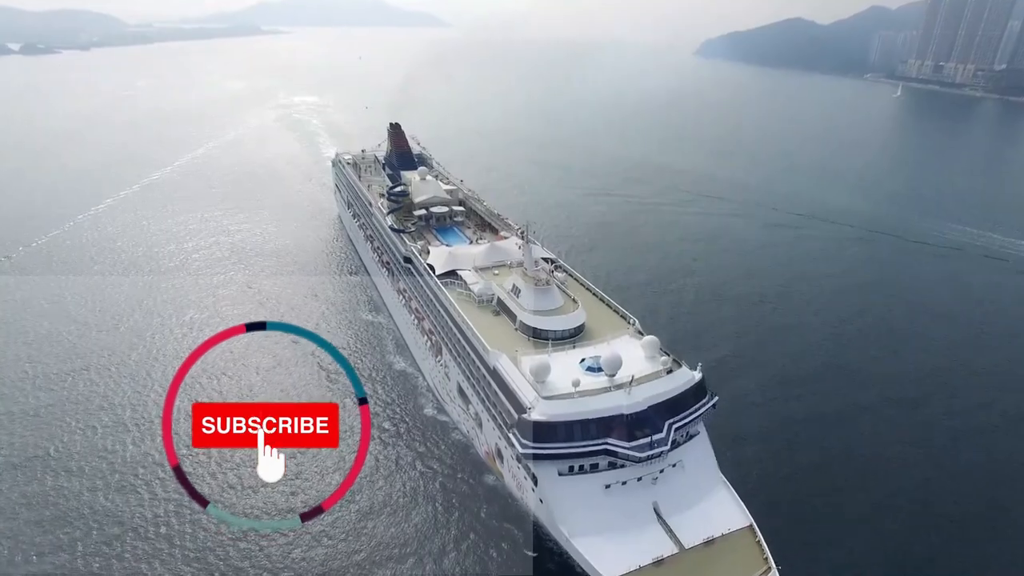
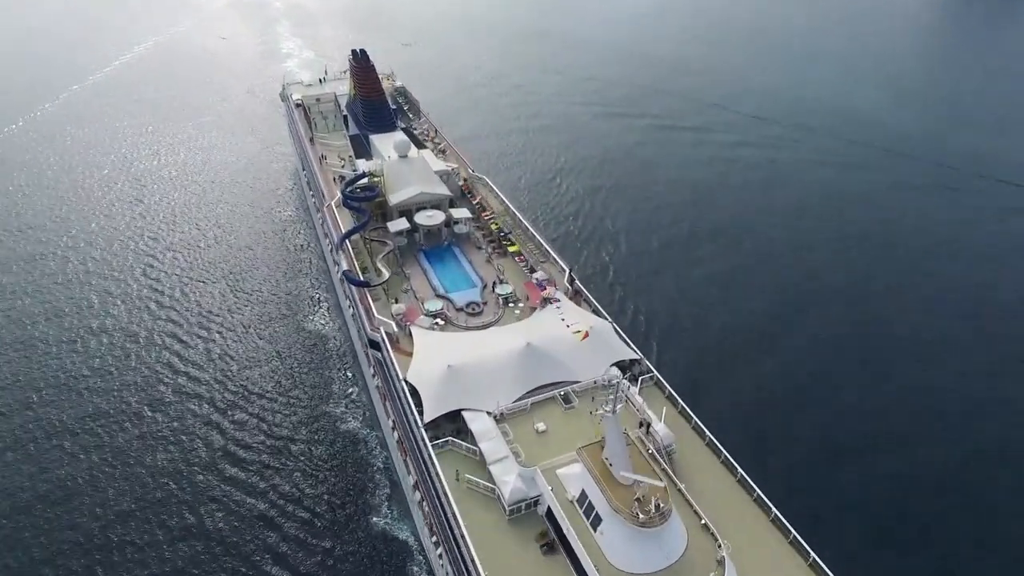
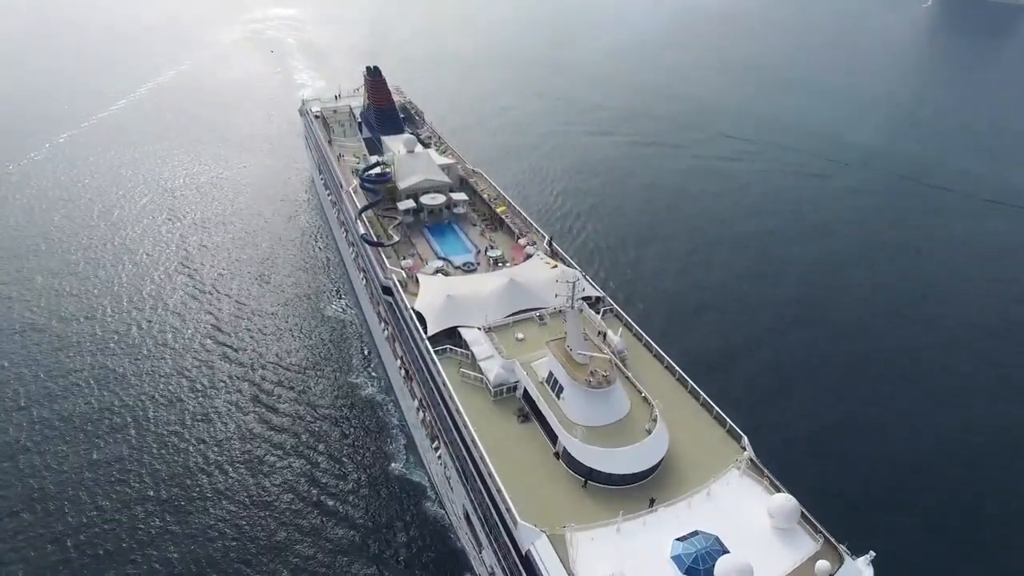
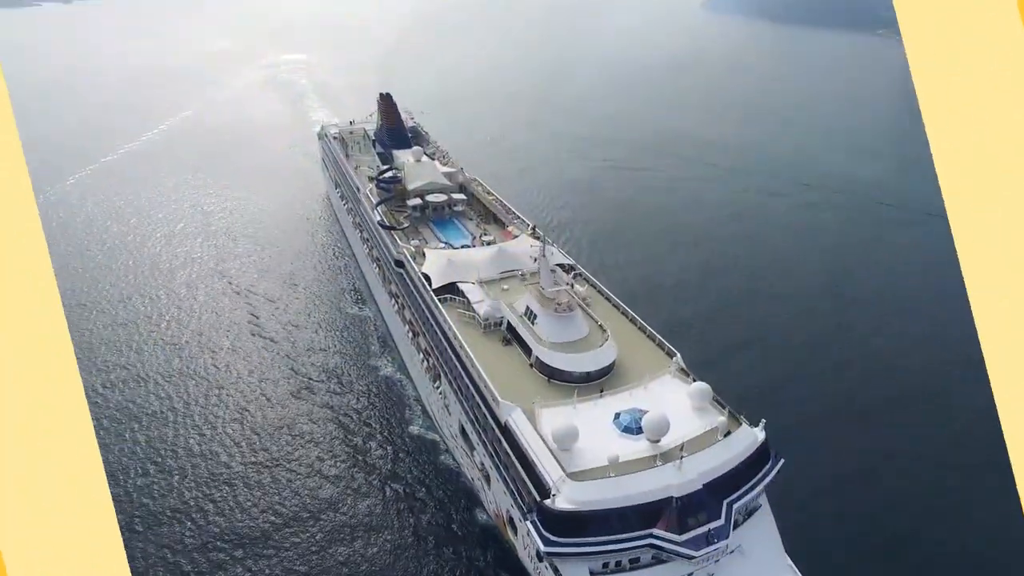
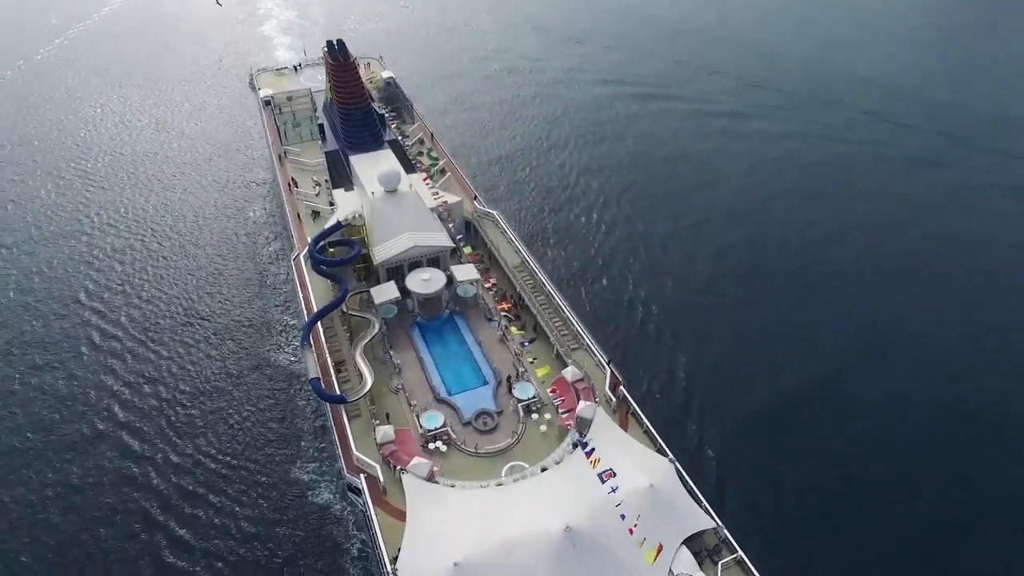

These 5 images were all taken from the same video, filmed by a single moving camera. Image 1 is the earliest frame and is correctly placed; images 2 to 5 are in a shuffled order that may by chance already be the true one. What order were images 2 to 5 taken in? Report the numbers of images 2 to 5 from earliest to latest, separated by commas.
4, 3, 2, 5
